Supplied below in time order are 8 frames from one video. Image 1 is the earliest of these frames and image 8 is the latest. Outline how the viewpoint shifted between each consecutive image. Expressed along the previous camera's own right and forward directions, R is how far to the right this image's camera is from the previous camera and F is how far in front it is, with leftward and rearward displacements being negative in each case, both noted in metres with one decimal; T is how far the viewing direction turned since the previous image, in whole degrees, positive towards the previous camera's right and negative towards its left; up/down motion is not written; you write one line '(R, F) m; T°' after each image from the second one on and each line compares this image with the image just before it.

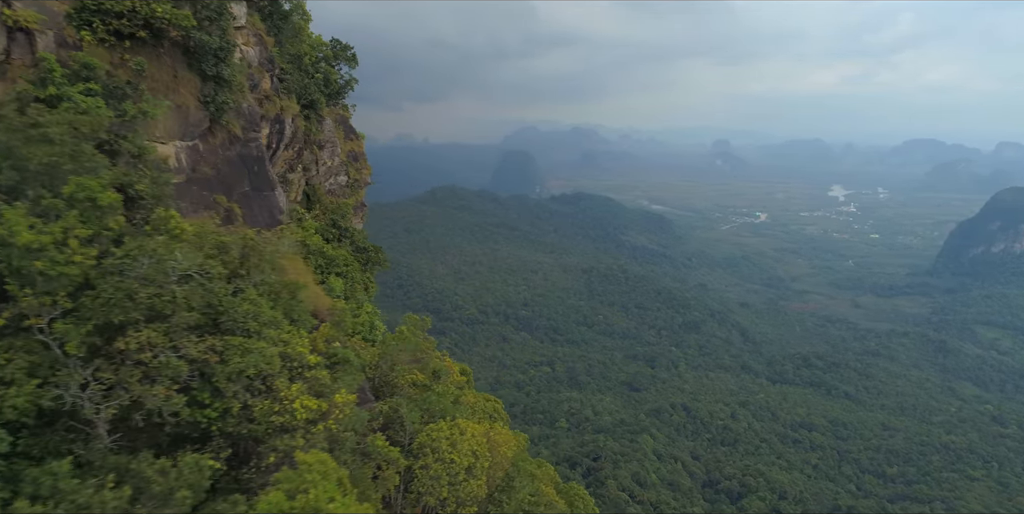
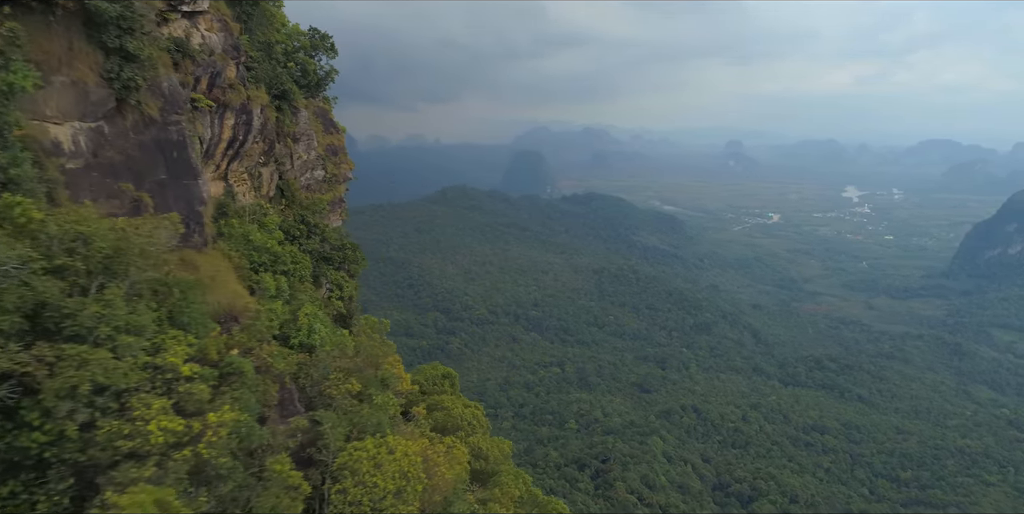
(+0.5, +0.6) m; -1°
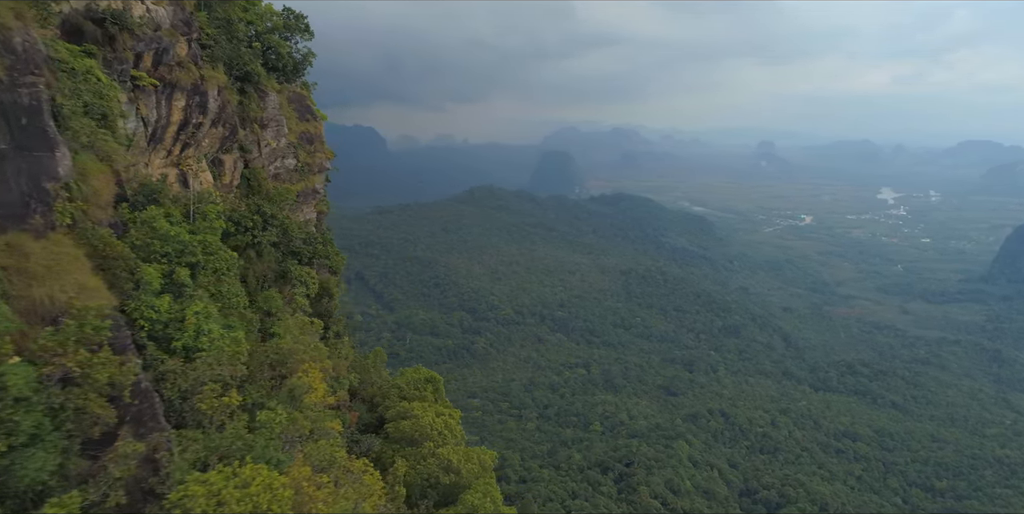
(+0.7, +0.9) m; -2°
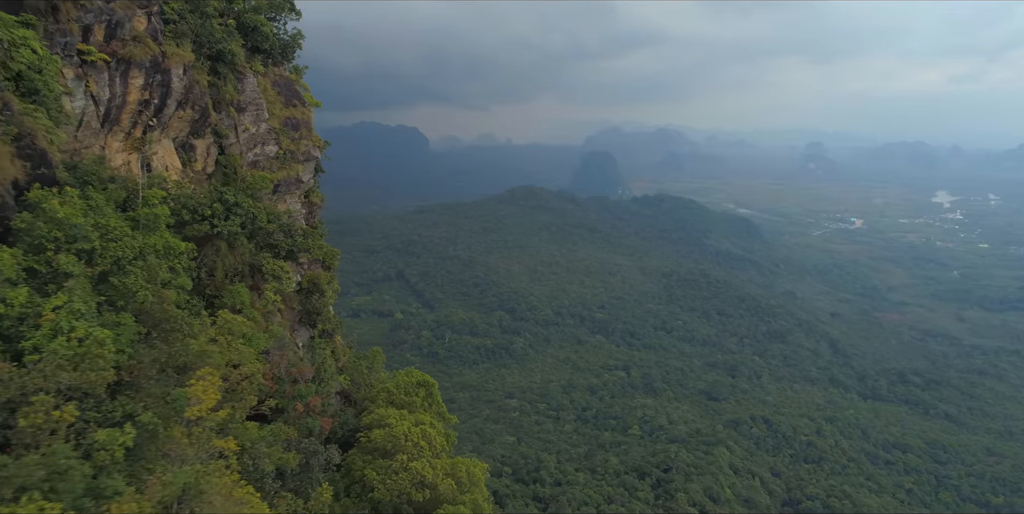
(+0.7, +0.9) m; -3°
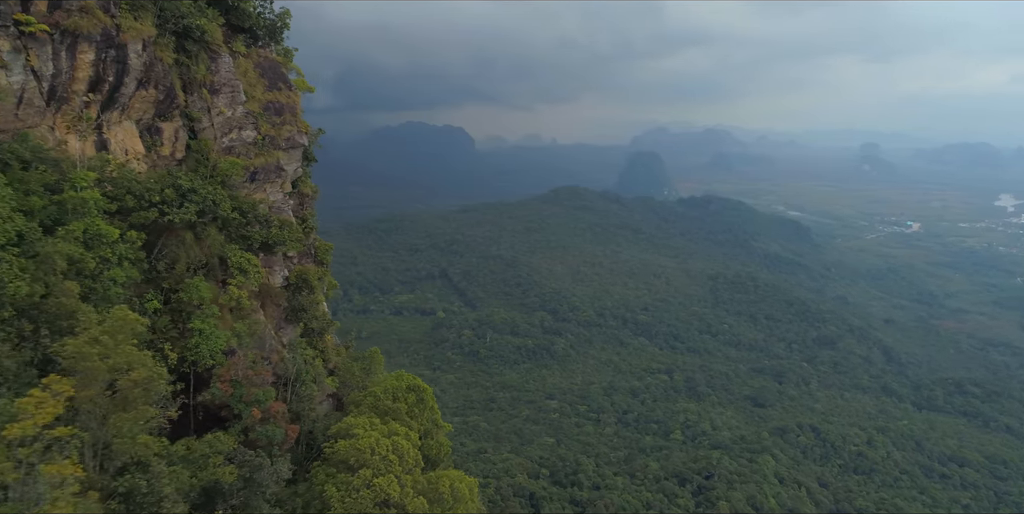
(+0.7, +1.0) m; -4°
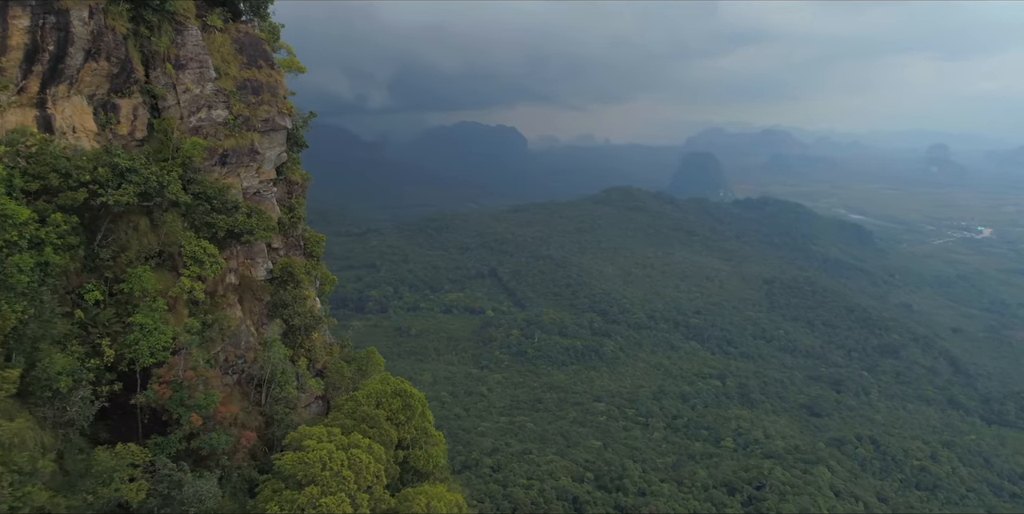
(+0.8, +1.1) m; -4°
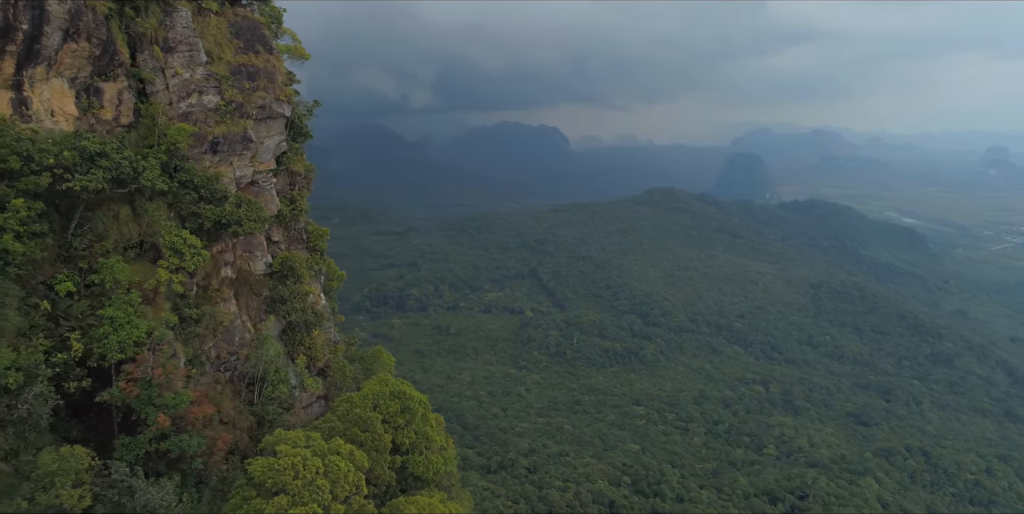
(+0.5, +0.6) m; -3°
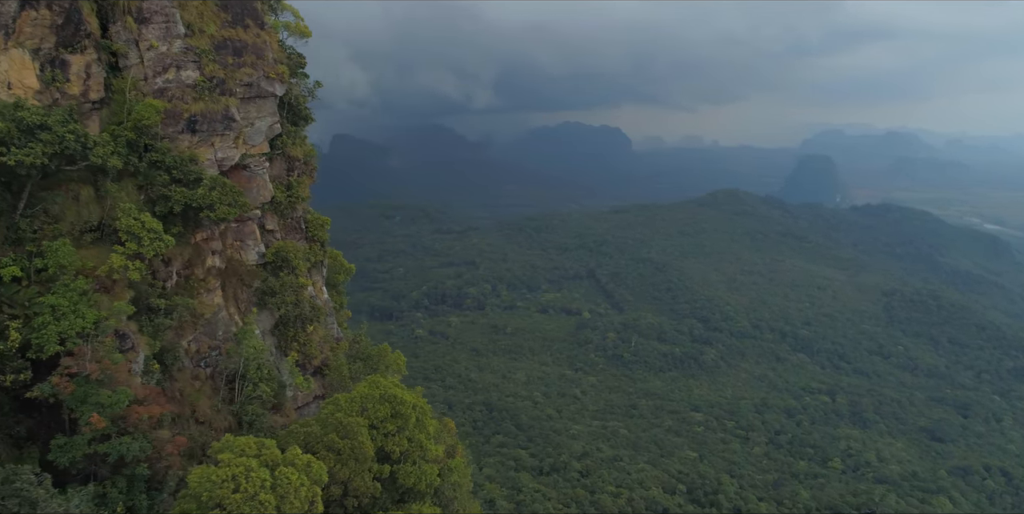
(+0.7, +0.9) m; -5°
